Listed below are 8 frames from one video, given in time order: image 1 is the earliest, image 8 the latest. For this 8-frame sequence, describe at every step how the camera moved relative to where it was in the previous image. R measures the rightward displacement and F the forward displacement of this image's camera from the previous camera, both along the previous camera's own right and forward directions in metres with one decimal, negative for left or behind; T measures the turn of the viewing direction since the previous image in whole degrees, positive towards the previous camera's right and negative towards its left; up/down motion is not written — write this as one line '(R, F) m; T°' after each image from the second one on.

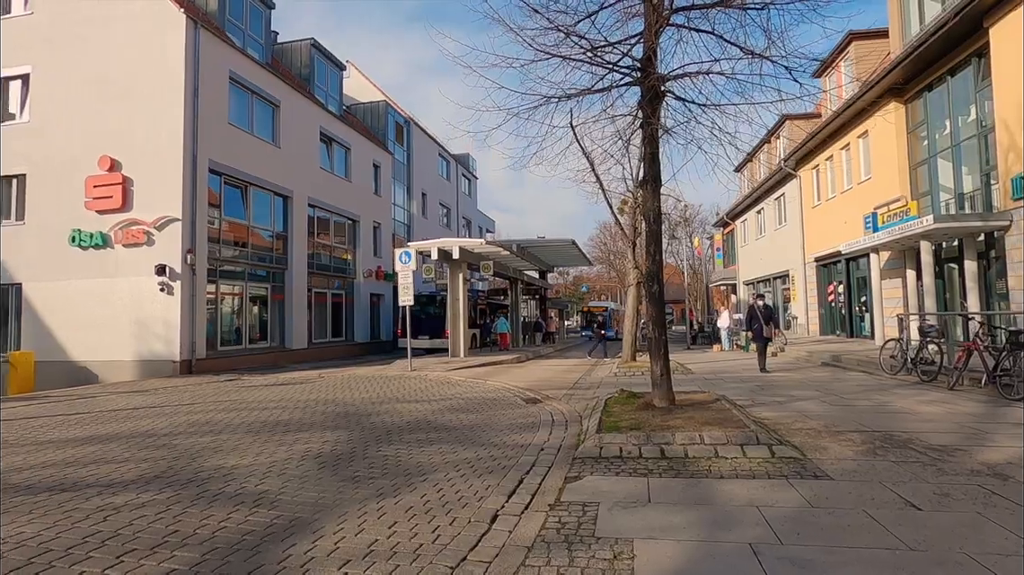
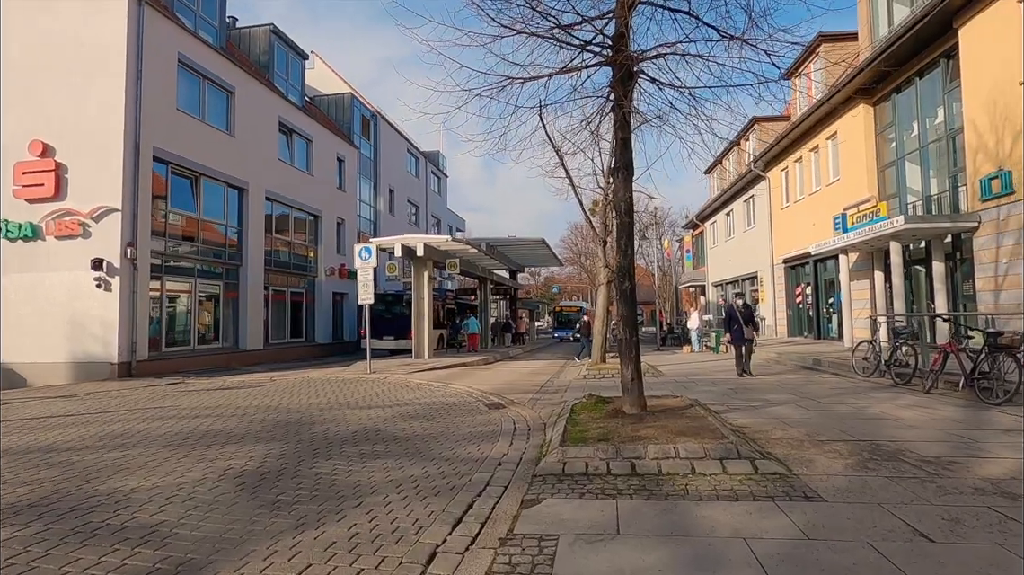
(+0.2, +0.7) m; +3°
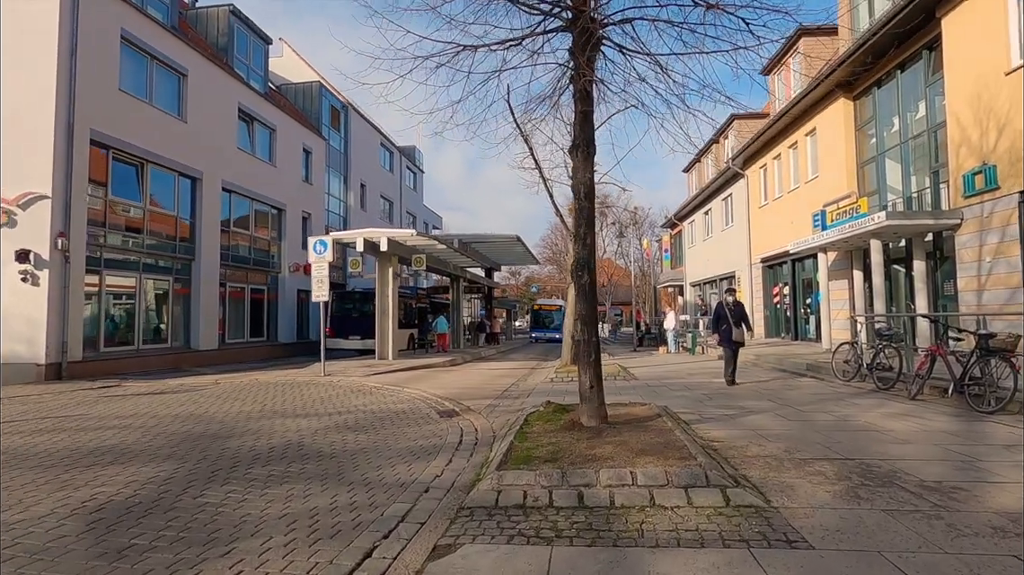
(+0.4, +0.9) m; +2°
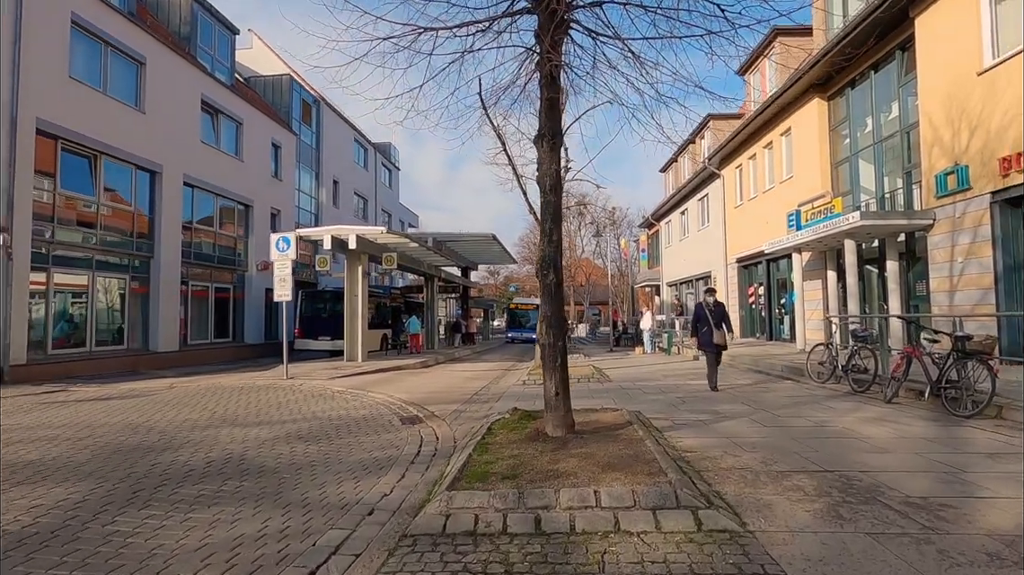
(+0.2, +0.4) m; +2°
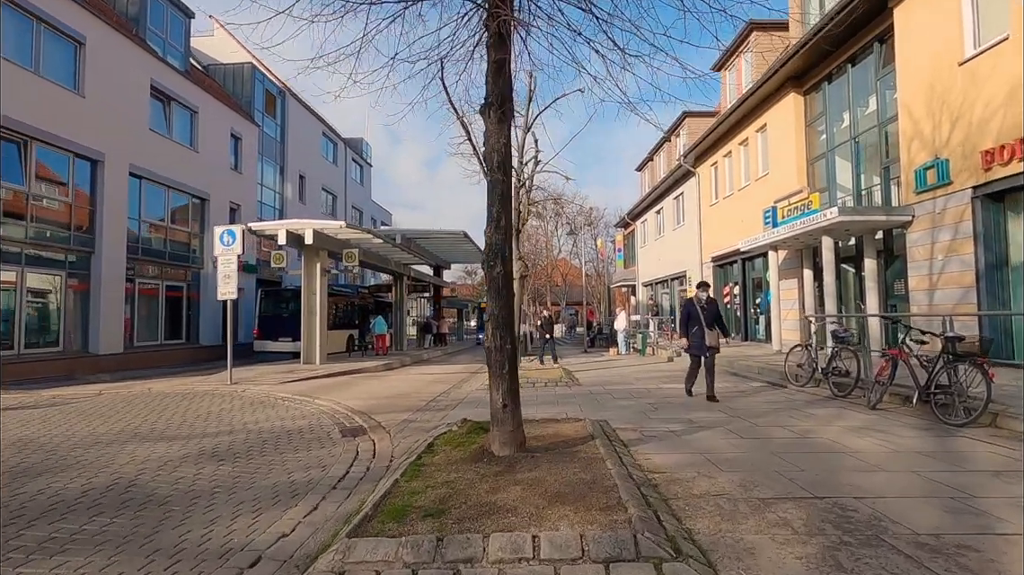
(+0.3, +0.8) m; +2°
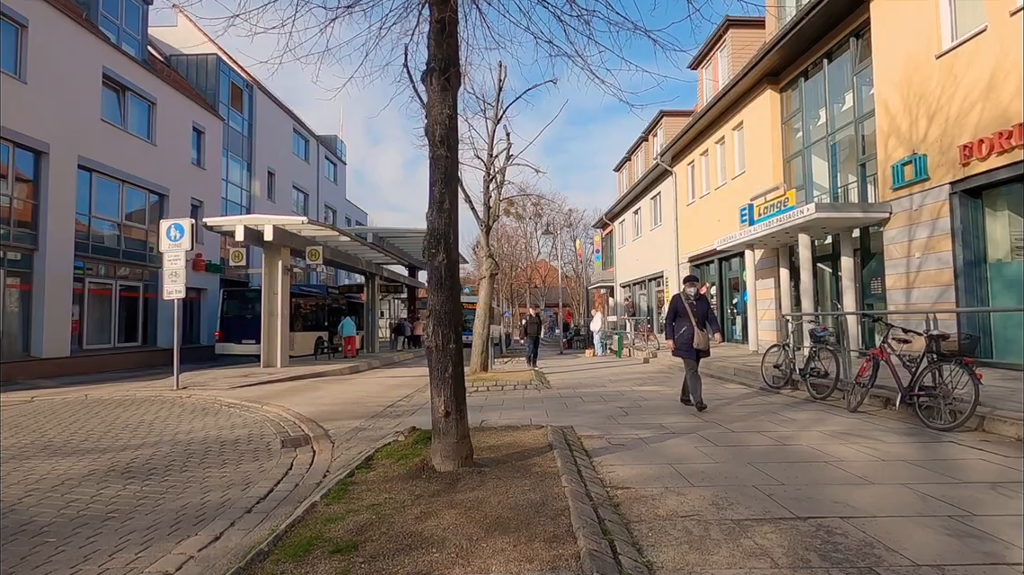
(+0.3, +0.6) m; +2°
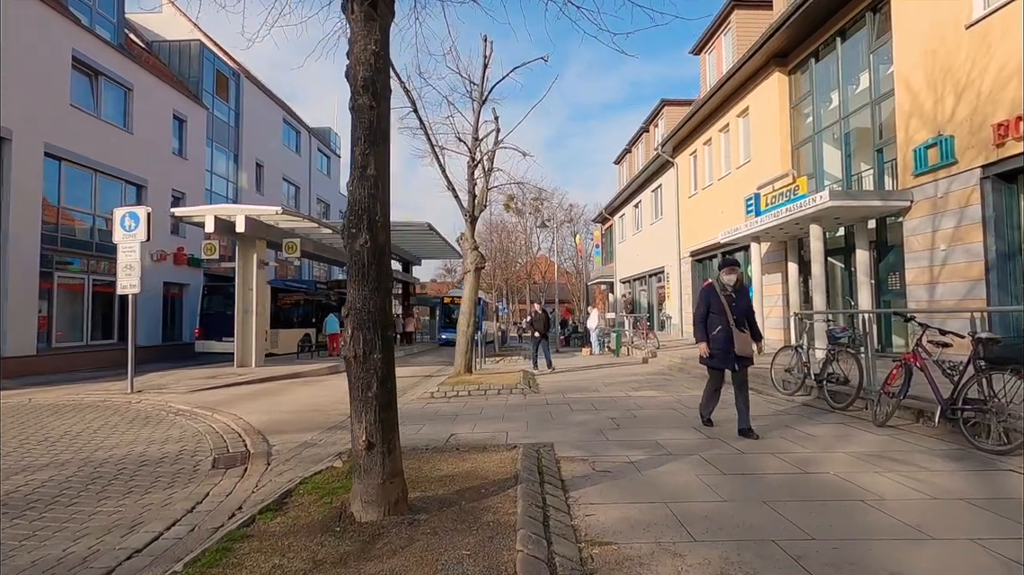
(+0.3, +1.0) m; 0°
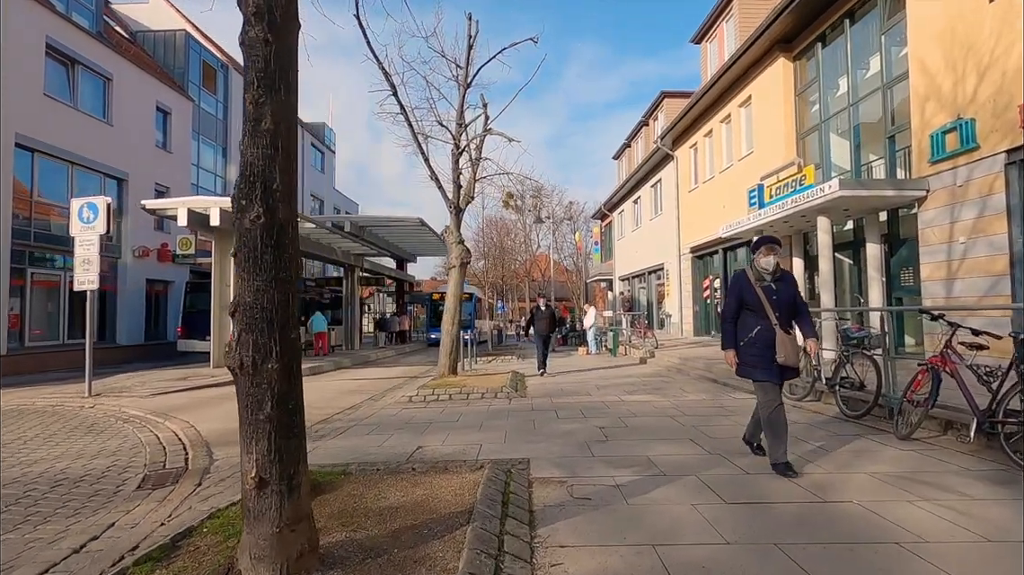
(+0.3, +0.8) m; 0°
